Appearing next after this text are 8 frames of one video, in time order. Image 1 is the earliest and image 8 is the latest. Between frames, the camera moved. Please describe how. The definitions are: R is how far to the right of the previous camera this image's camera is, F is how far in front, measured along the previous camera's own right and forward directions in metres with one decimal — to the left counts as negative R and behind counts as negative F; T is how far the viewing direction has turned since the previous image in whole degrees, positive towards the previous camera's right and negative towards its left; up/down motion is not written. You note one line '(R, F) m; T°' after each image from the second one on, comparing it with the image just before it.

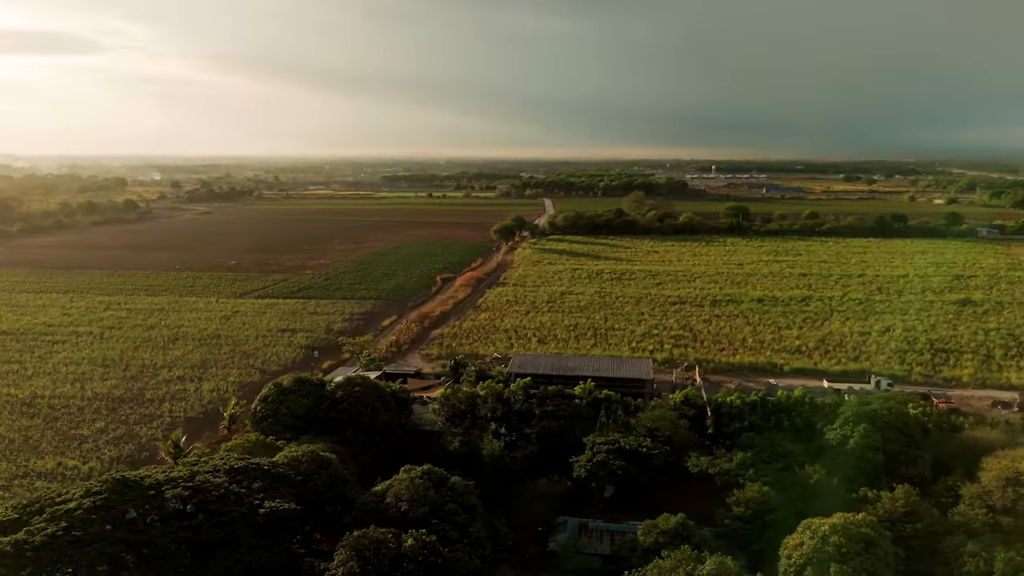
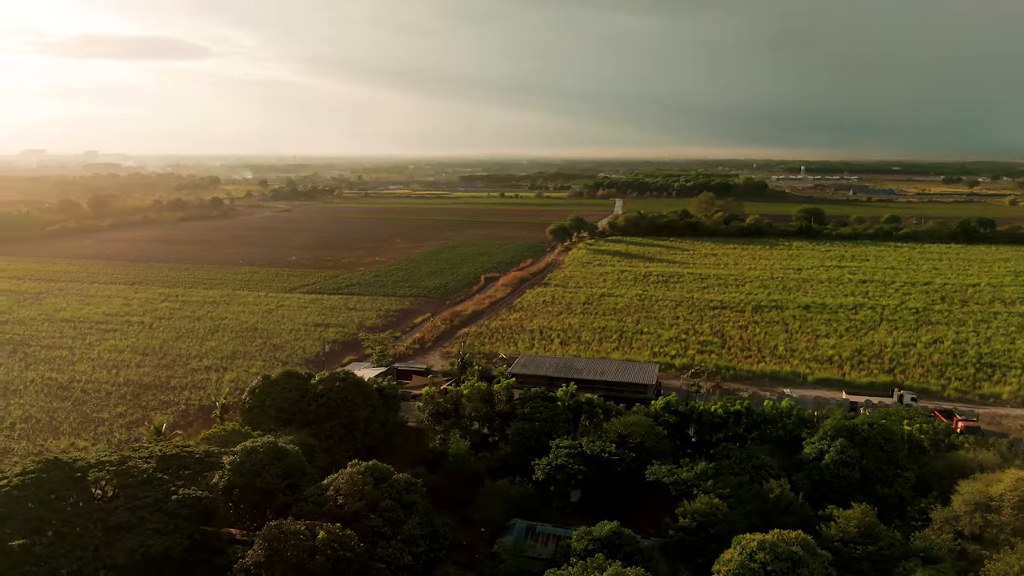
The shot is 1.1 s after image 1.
(+2.1, +0.1) m; -6°
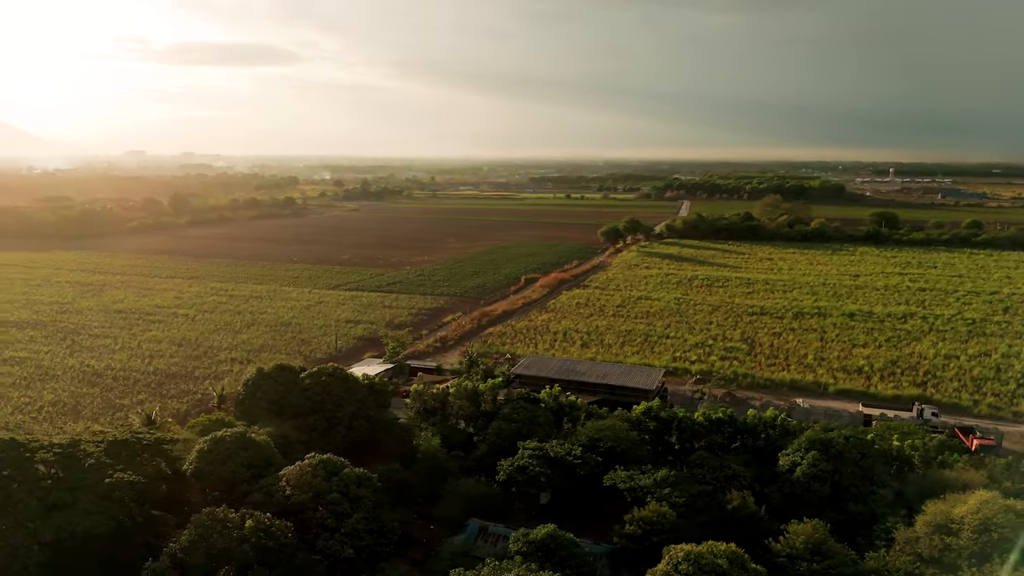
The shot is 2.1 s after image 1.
(+2.0, +0.1) m; -6°
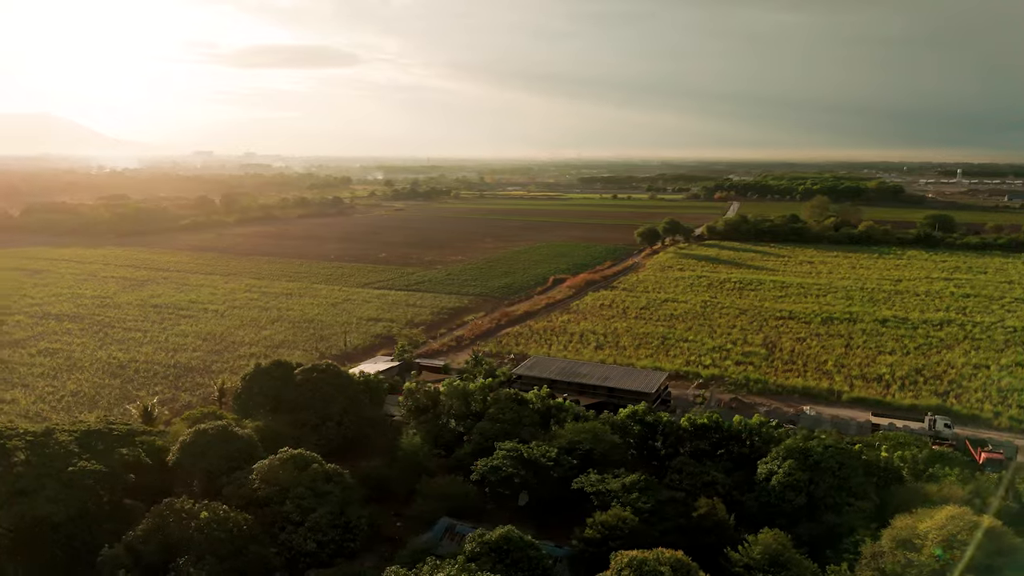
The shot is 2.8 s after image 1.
(+1.4, 0.0) m; -4°
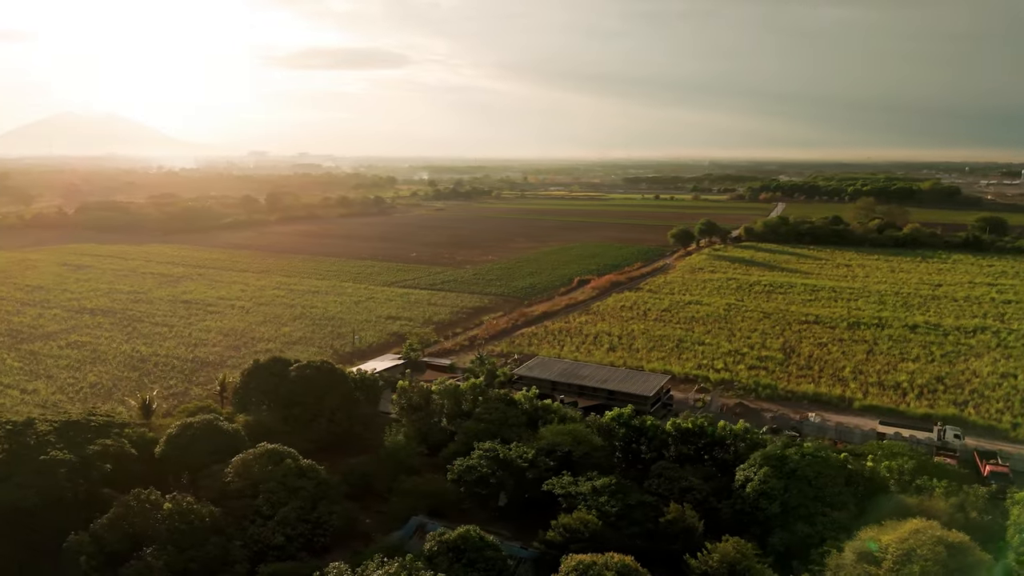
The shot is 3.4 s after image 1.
(+1.2, 0.0) m; -3°
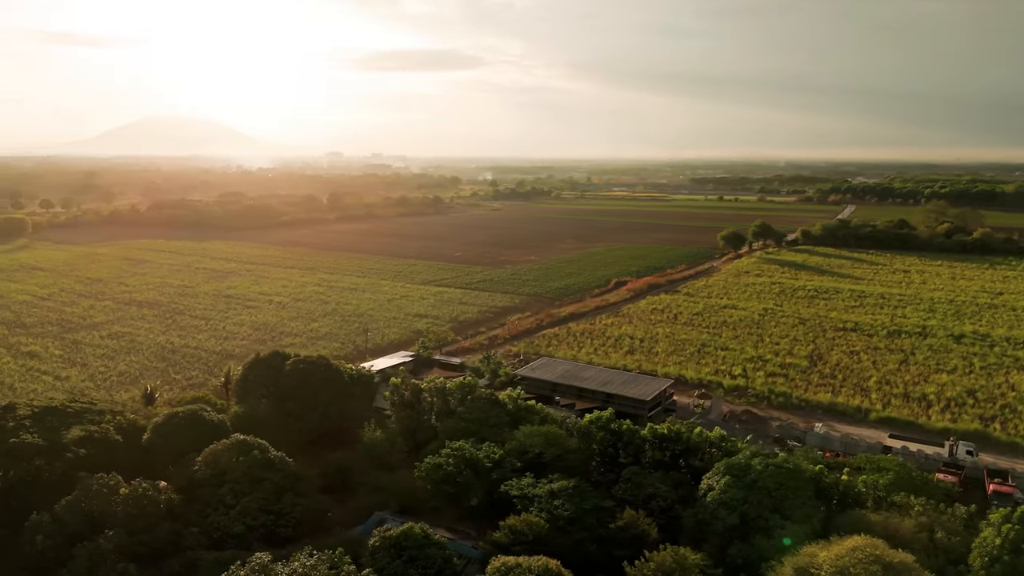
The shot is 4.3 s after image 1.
(+1.8, +0.1) m; -5°
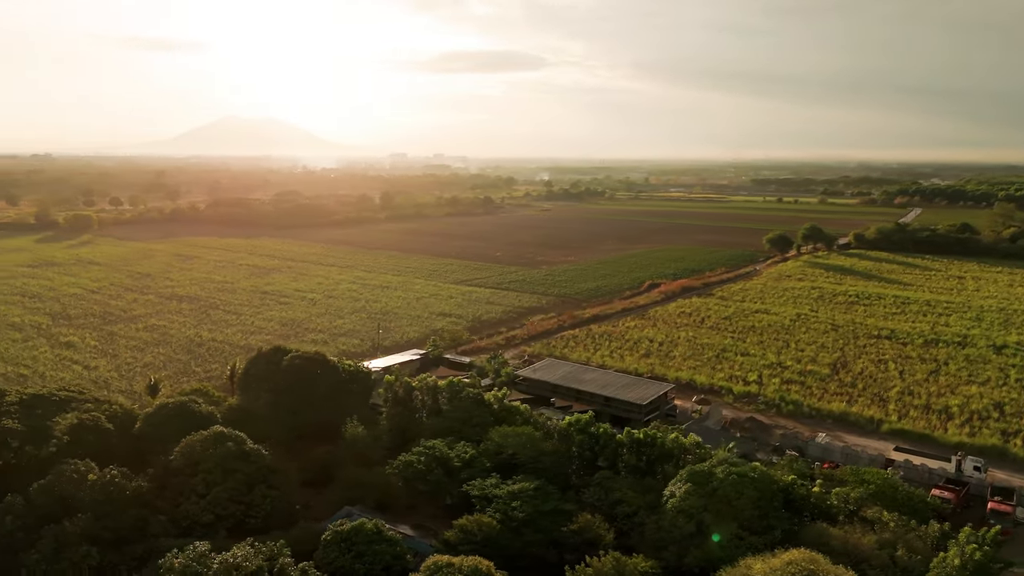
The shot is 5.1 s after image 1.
(+1.6, 0.0) m; -4°
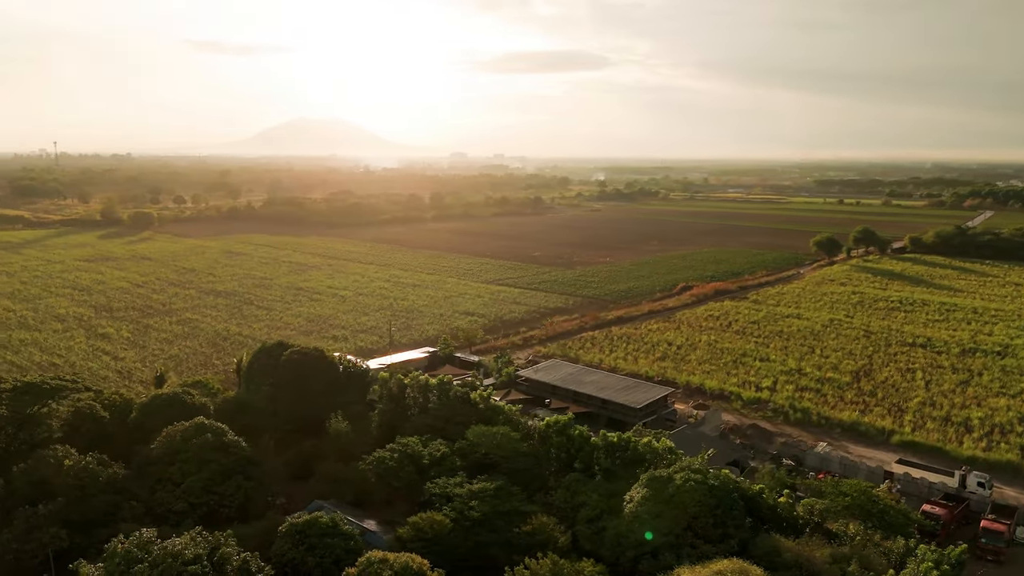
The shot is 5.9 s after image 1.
(+1.6, 0.0) m; -4°
